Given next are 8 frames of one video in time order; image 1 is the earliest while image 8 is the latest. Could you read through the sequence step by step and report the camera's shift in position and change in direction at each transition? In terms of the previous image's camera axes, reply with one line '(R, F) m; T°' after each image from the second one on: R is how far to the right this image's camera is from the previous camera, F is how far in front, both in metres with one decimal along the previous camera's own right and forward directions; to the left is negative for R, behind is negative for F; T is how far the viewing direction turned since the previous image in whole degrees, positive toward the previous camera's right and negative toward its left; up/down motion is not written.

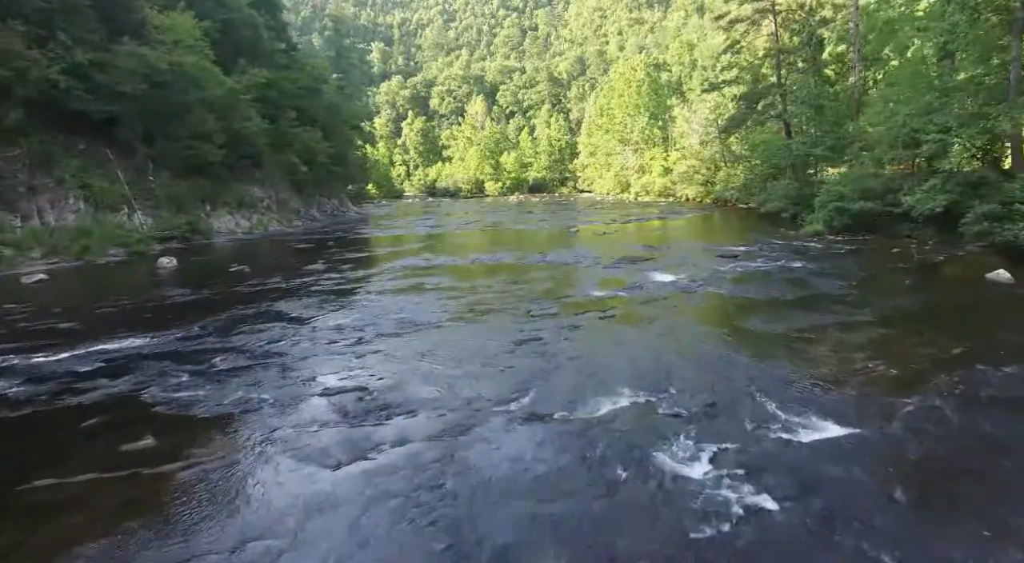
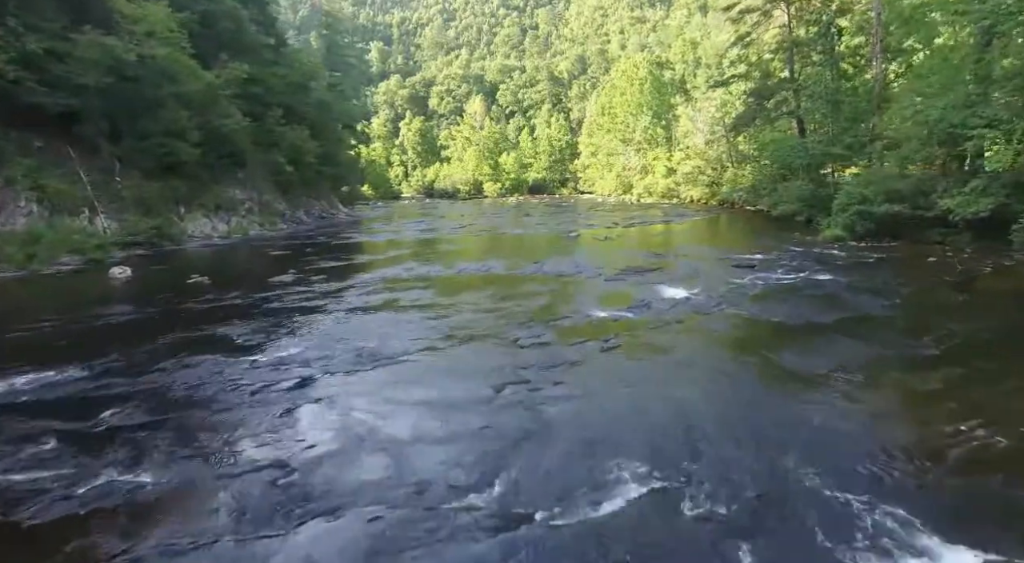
(+0.2, +1.8) m; 0°
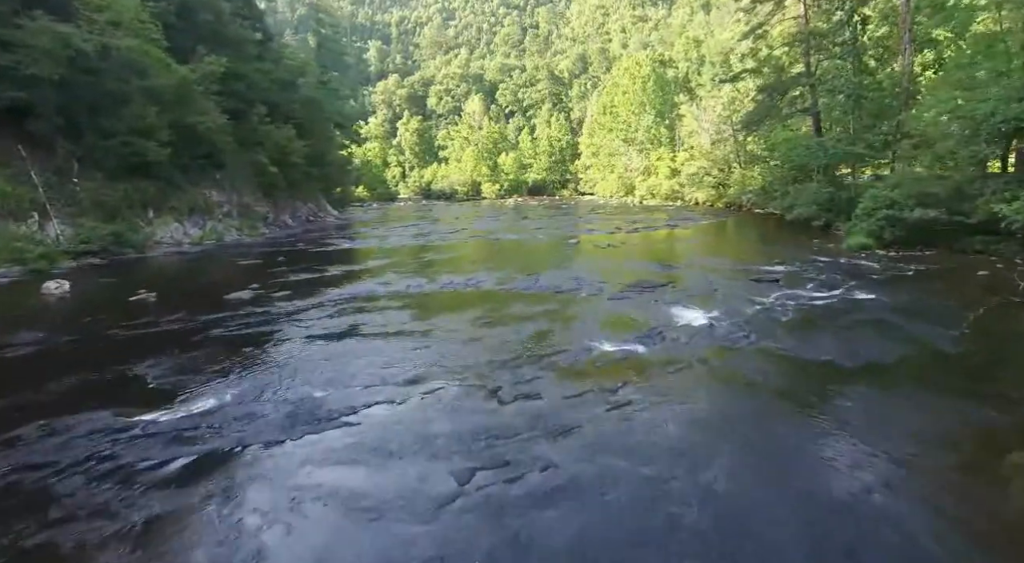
(+0.2, +1.9) m; 0°
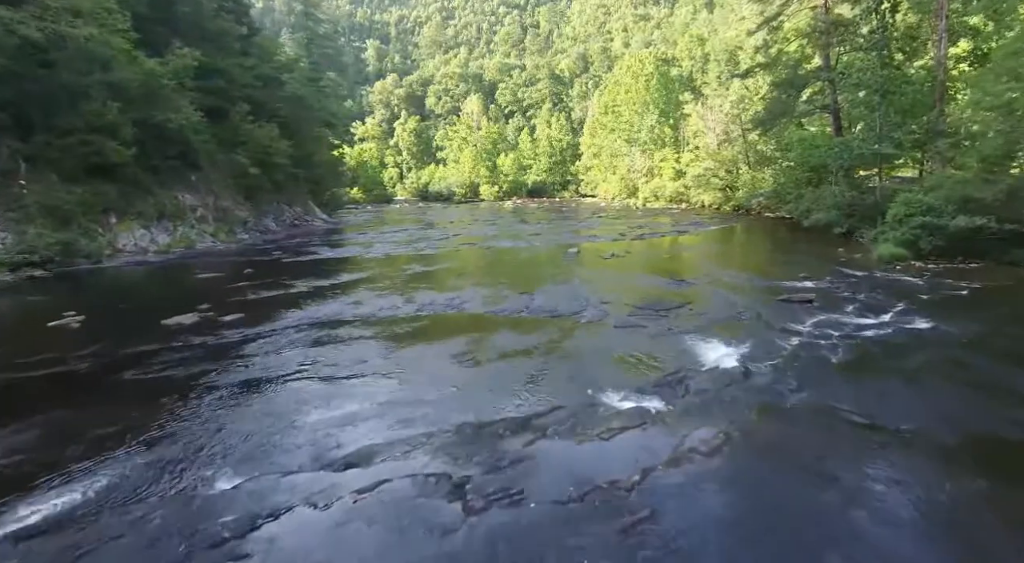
(+0.2, +2.0) m; 0°
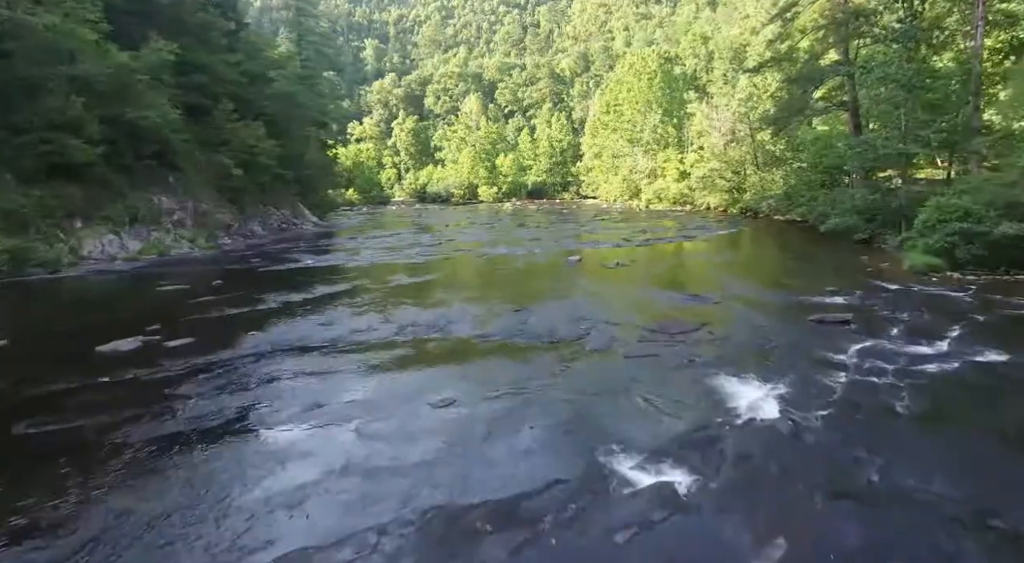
(+0.1, +1.6) m; 0°
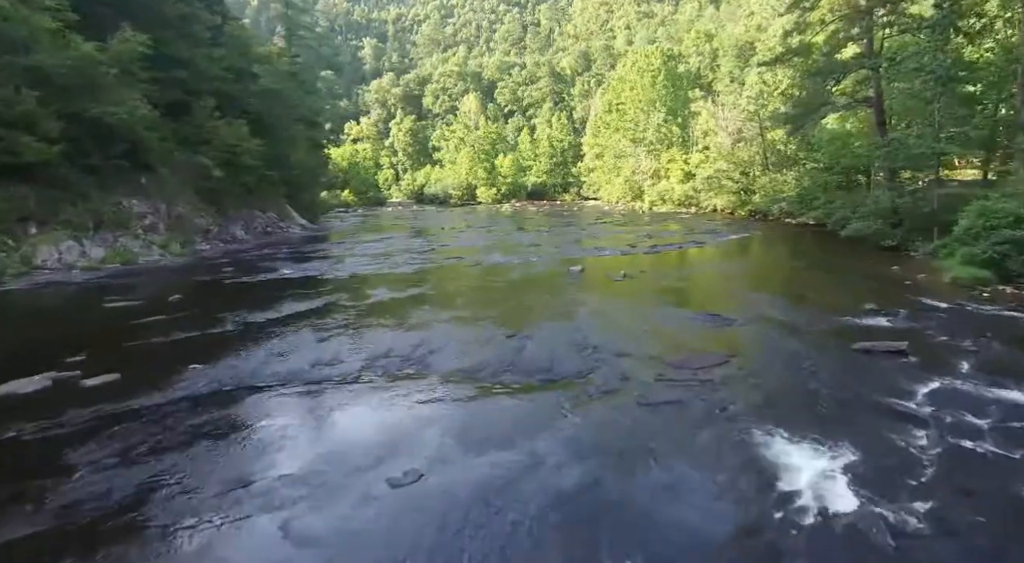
(+0.1, +1.8) m; 0°
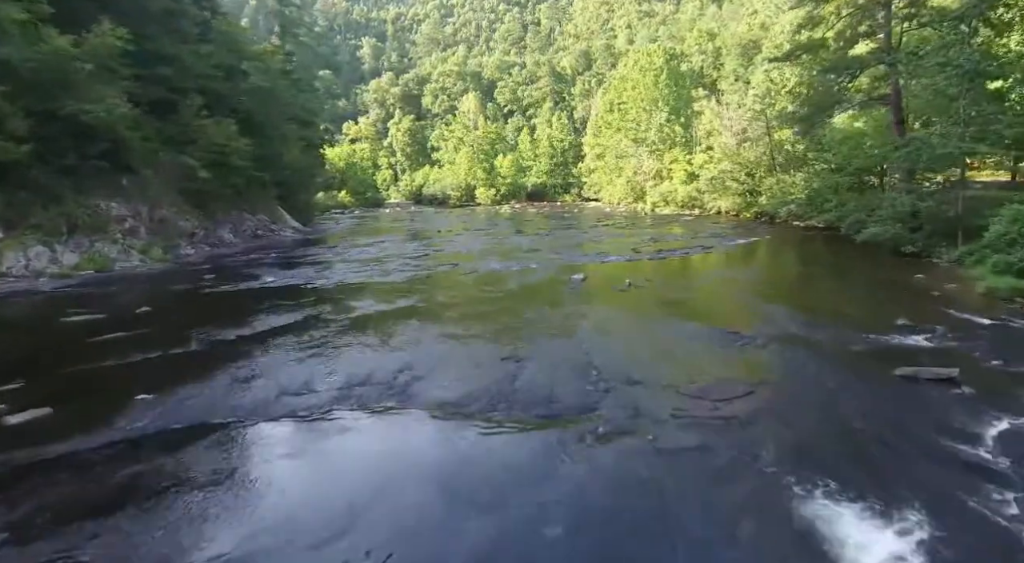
(+0.1, +1.2) m; 0°
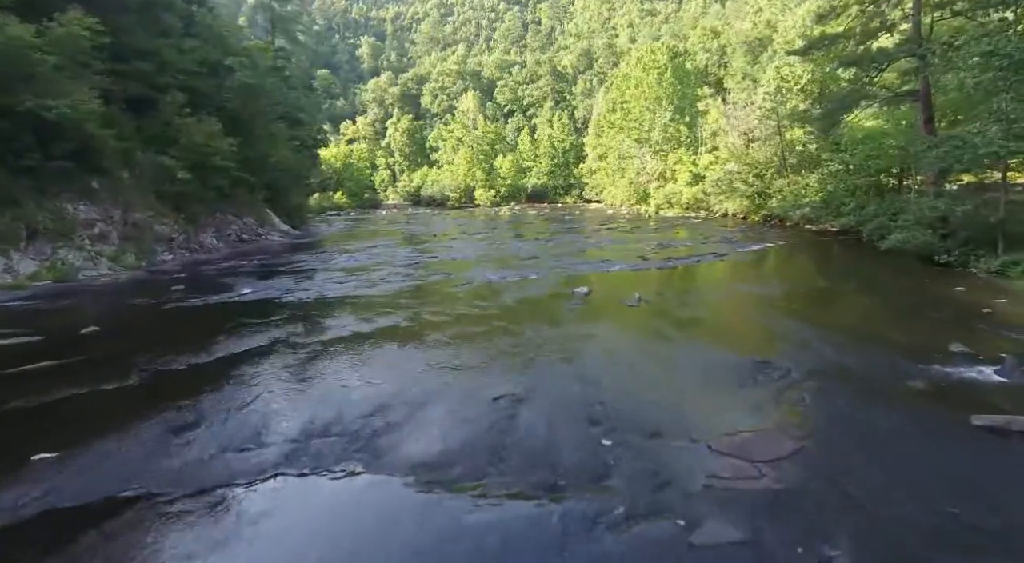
(+0.1, +1.6) m; 0°
